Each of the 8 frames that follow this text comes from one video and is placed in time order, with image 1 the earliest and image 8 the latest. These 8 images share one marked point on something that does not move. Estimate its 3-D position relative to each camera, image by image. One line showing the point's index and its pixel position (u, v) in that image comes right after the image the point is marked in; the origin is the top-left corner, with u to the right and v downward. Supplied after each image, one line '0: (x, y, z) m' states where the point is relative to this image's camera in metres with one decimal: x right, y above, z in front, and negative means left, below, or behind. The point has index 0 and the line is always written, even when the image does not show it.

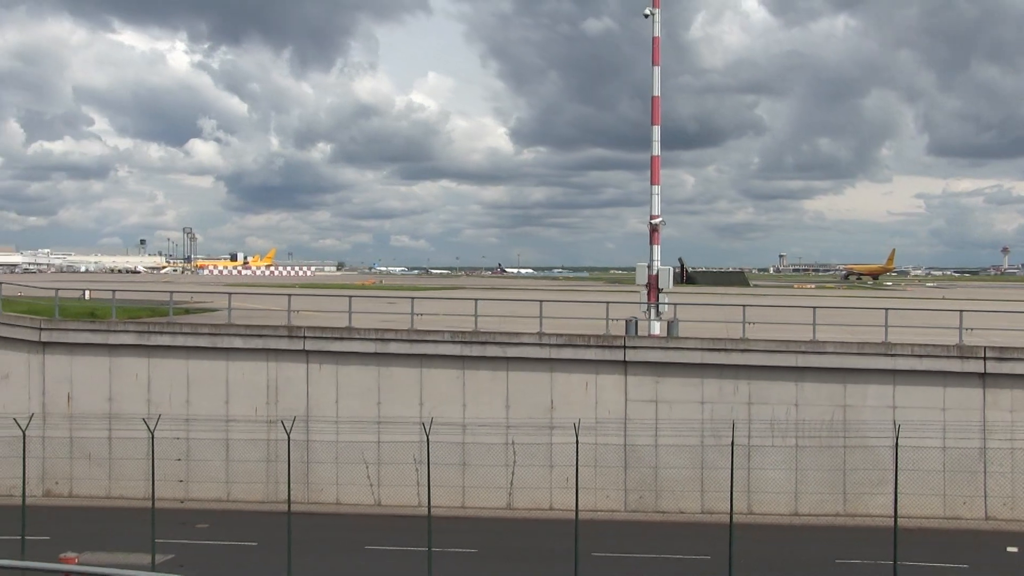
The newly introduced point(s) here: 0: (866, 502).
0: (+5.7, -3.5, +18.6) m
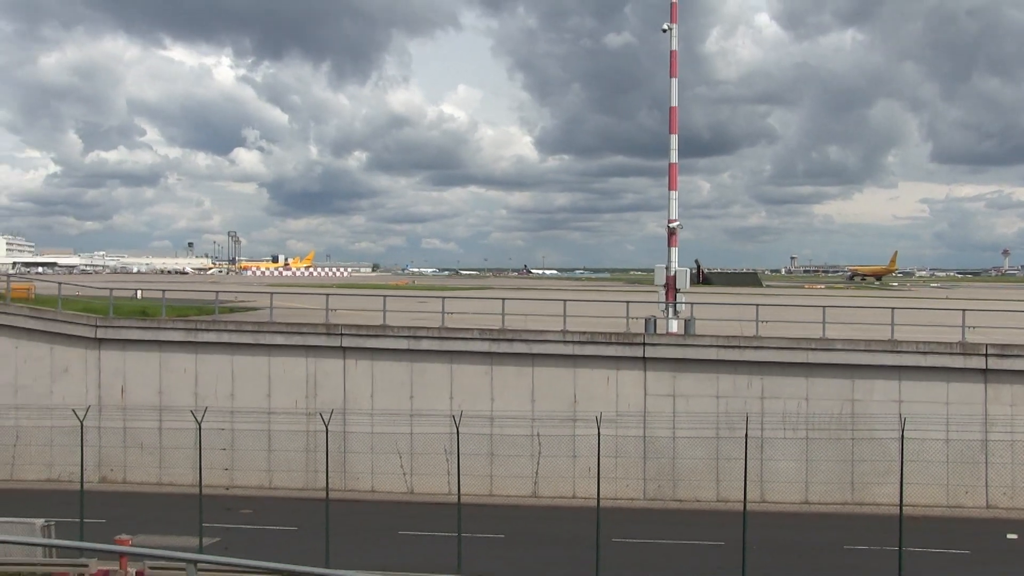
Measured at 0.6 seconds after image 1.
0: (+6.2, -3.5, +19.6) m
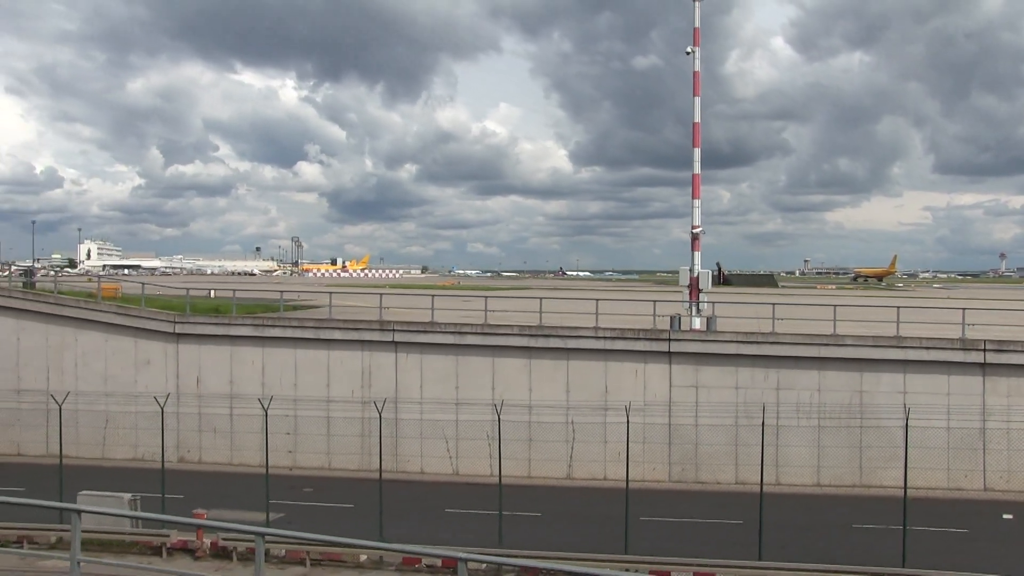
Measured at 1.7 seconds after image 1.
0: (+6.9, -3.5, +21.4) m
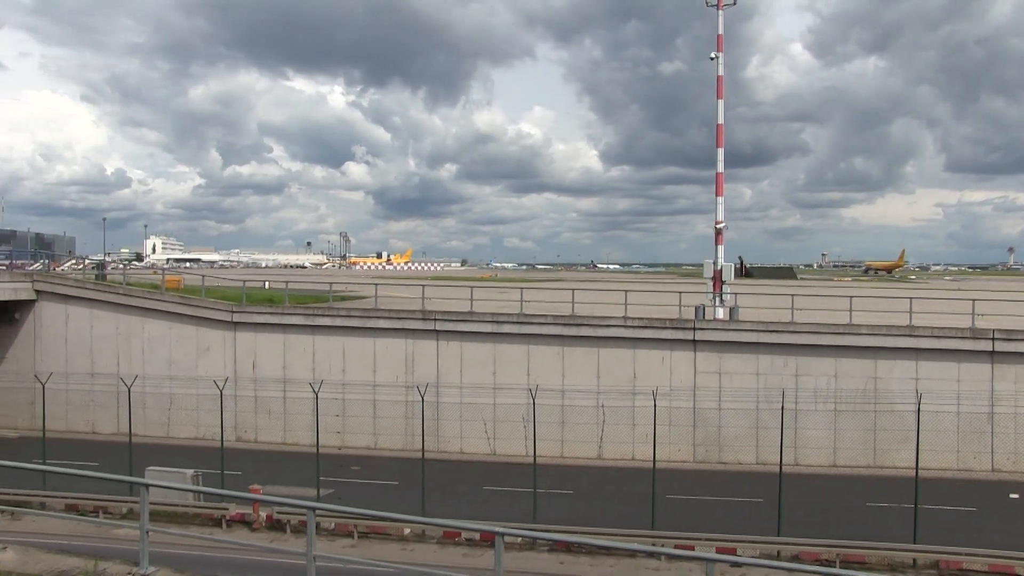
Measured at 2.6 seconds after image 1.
0: (+7.5, -3.3, +22.7) m
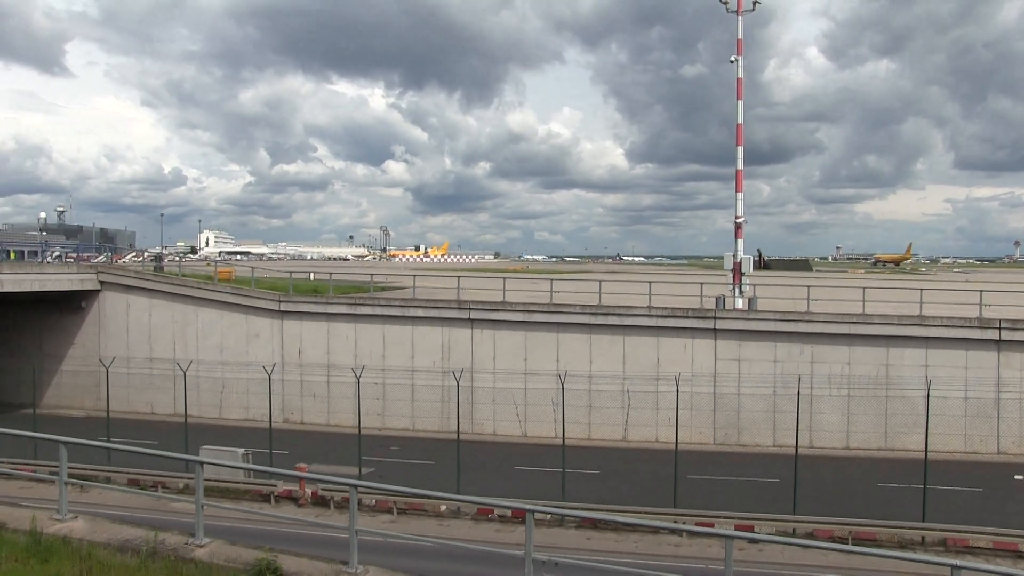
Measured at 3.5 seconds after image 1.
0: (+8.1, -3.1, +23.9) m
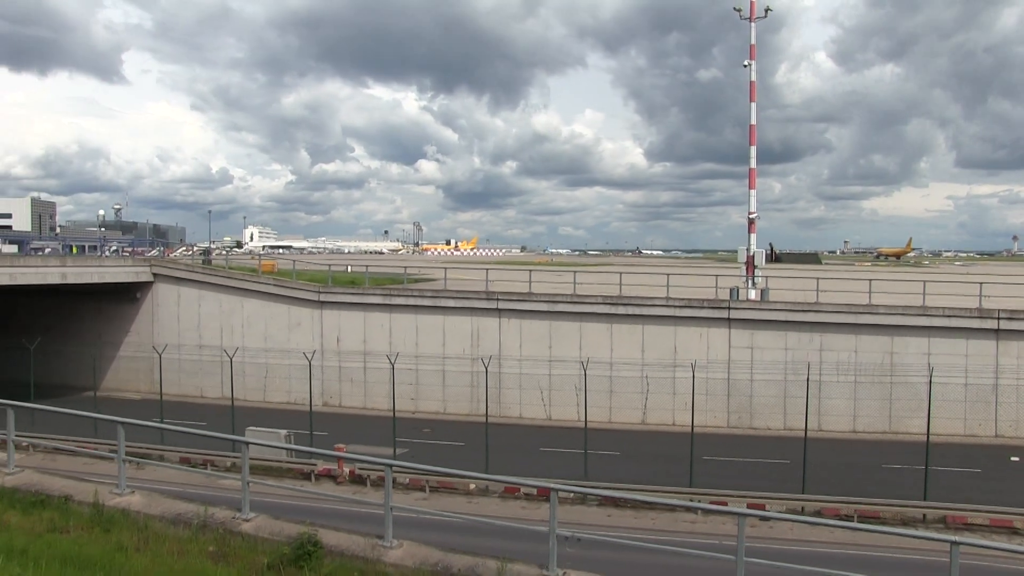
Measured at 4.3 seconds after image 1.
0: (+8.7, -3.0, +25.2) m
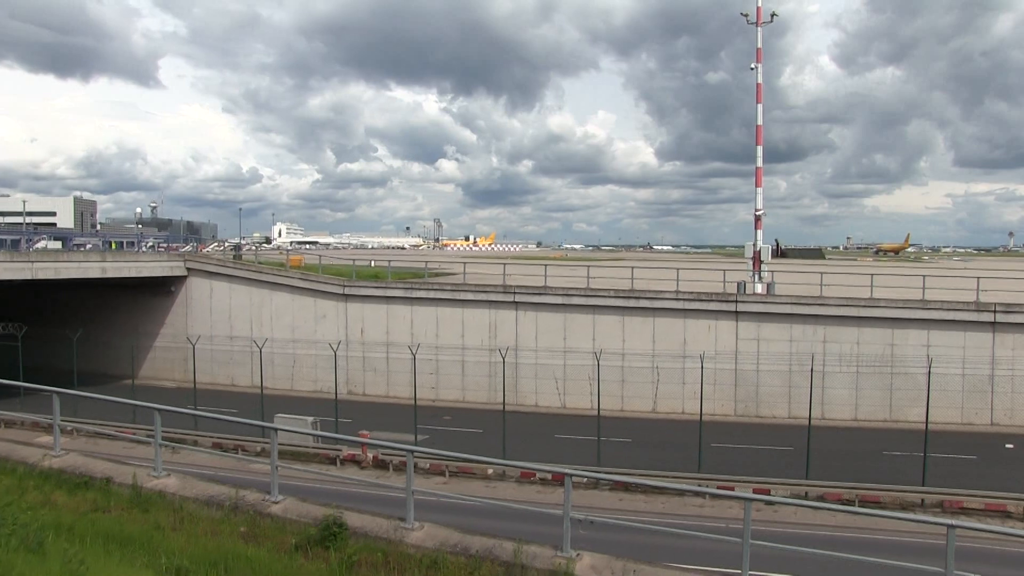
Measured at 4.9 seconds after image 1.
0: (+9.0, -2.8, +26.3) m
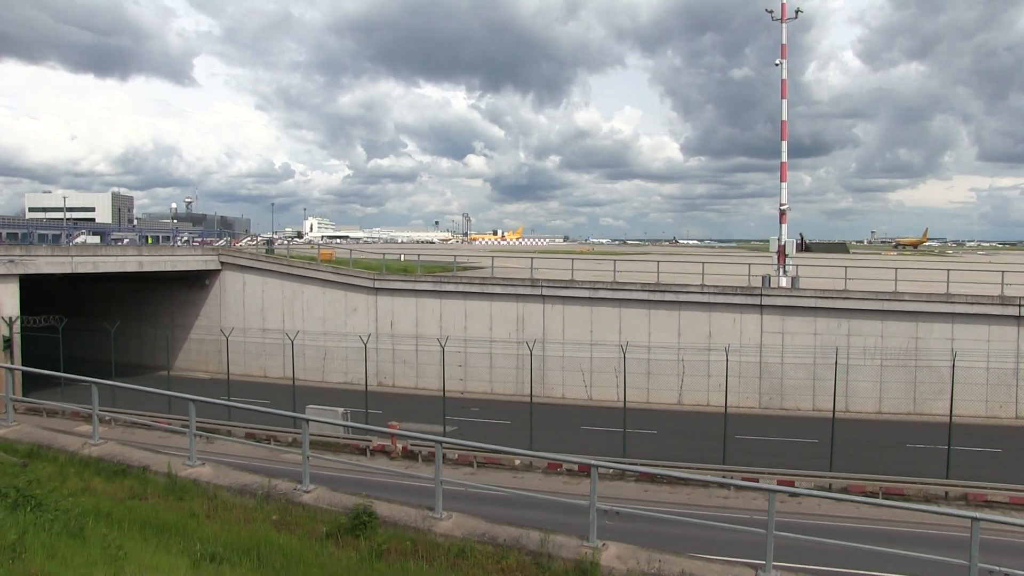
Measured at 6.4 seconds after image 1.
0: (+9.7, -2.7, +26.5) m
